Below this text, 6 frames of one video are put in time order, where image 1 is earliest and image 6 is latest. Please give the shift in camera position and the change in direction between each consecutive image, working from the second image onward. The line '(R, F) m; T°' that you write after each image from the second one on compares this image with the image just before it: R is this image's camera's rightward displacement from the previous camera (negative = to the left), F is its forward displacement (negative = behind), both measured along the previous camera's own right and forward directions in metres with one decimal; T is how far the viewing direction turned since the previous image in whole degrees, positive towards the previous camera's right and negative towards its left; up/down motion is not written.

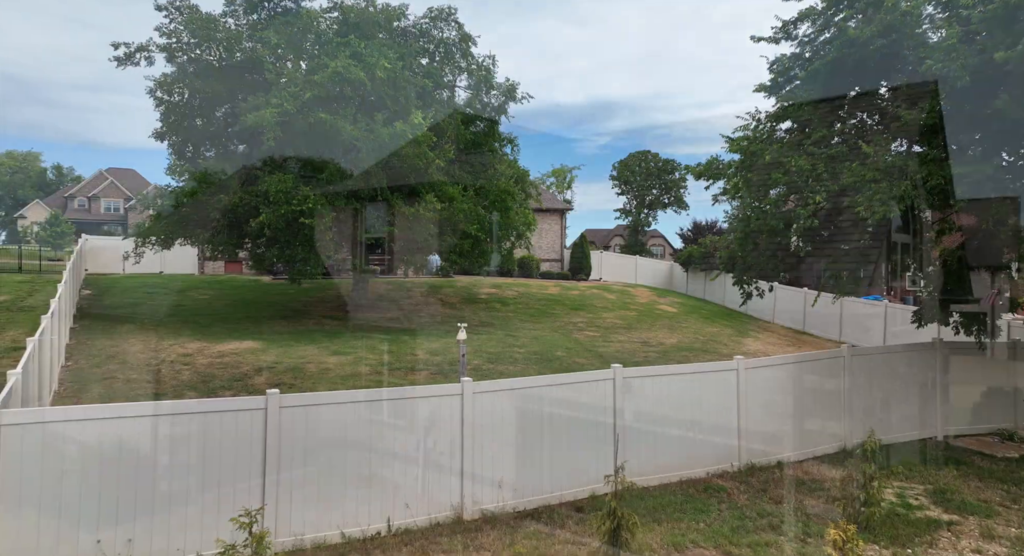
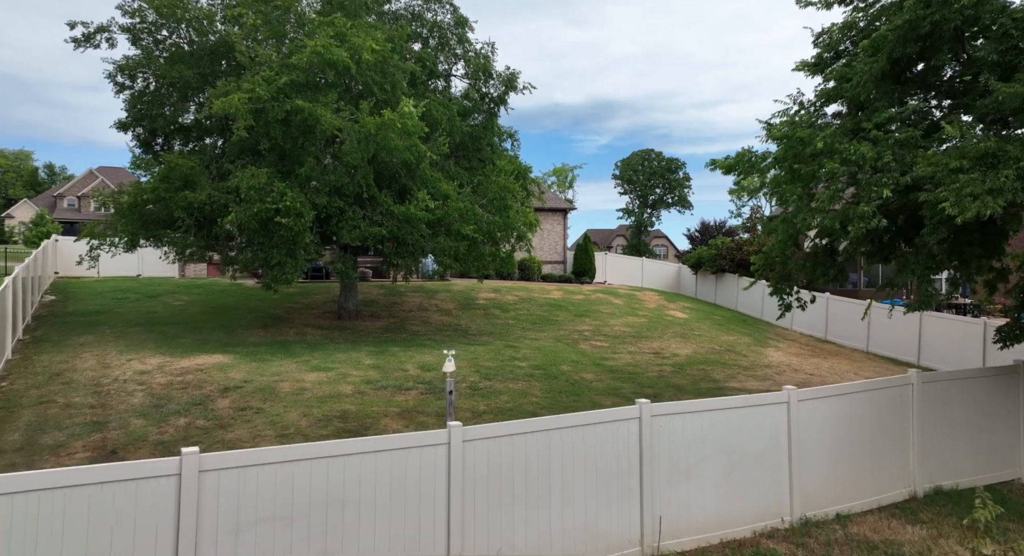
(0.0, +1.3) m; 0°
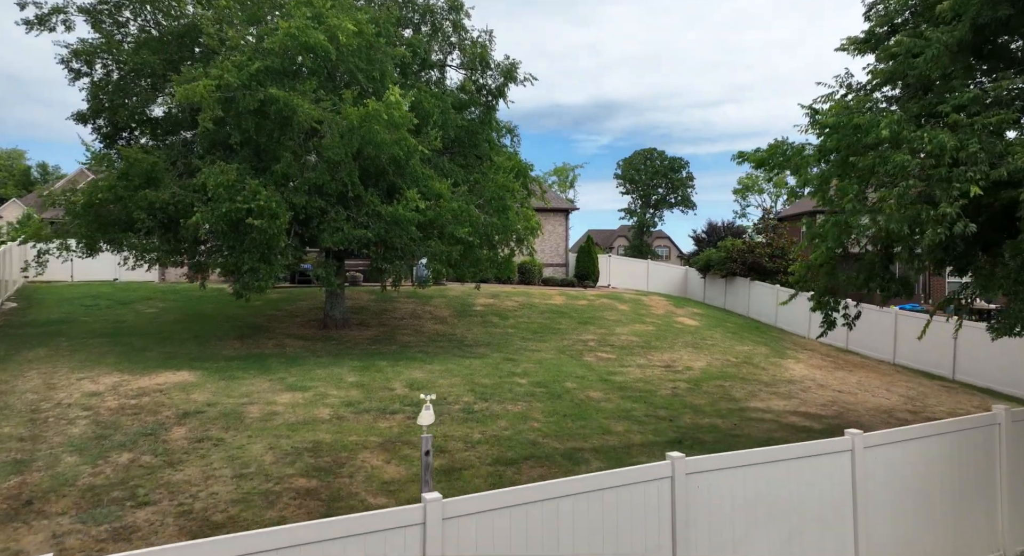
(0.0, +1.2) m; 0°
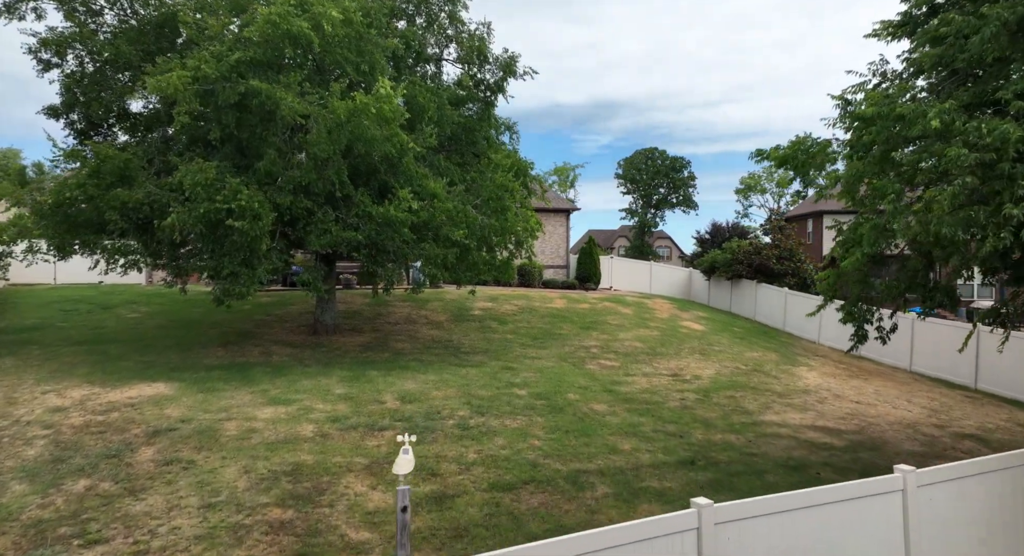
(0.0, +0.7) m; 0°
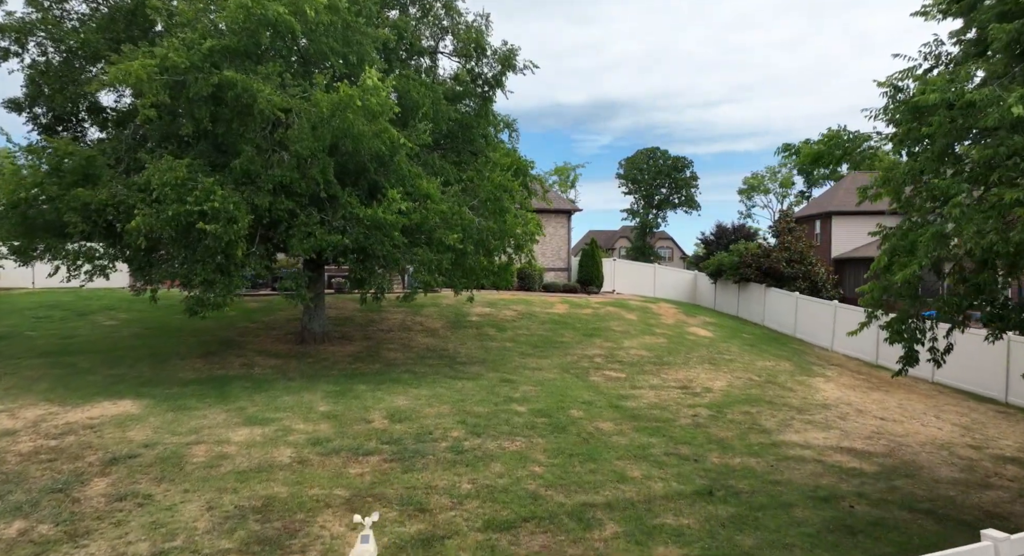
(0.0, +0.8) m; 0°
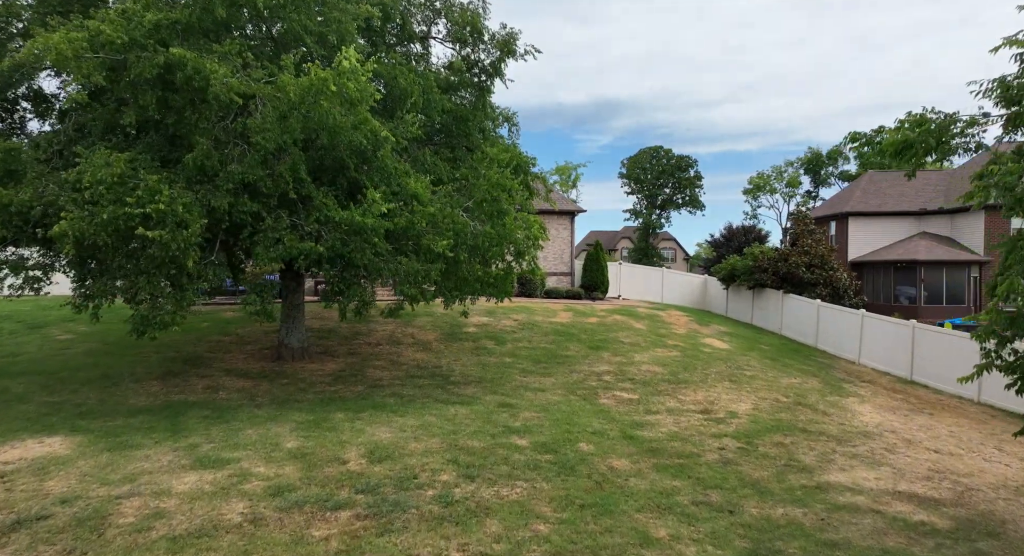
(0.0, +1.4) m; 0°
